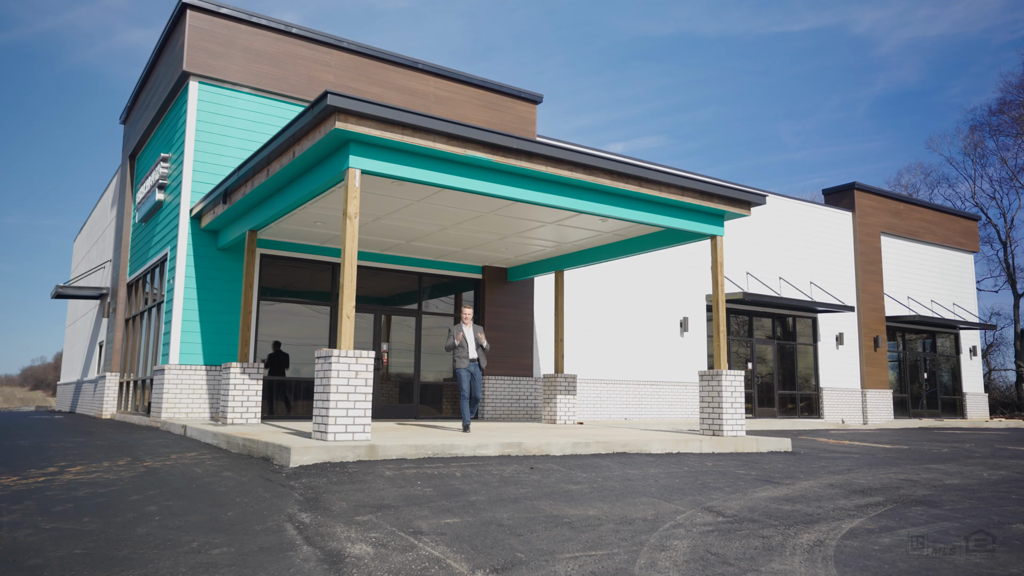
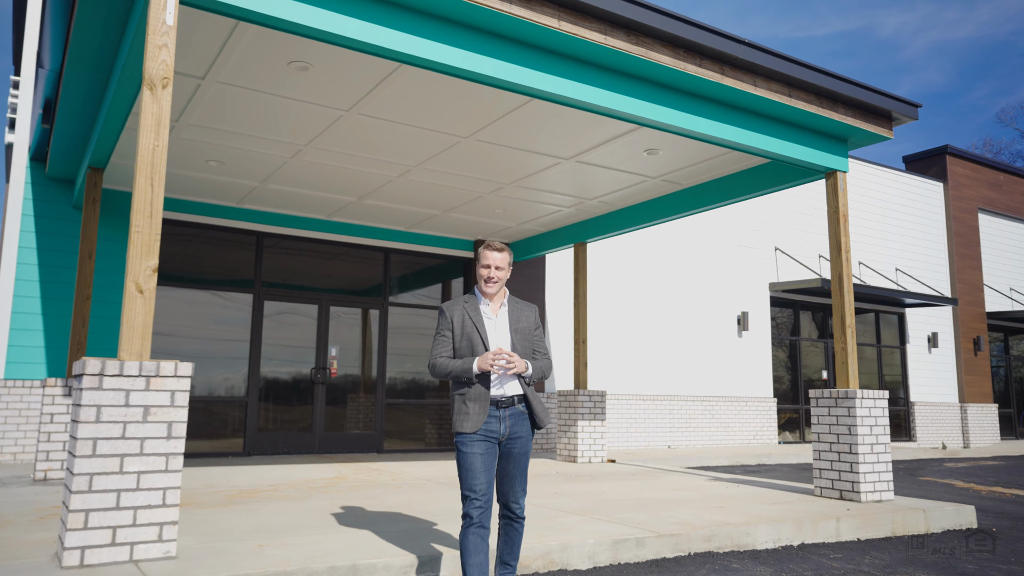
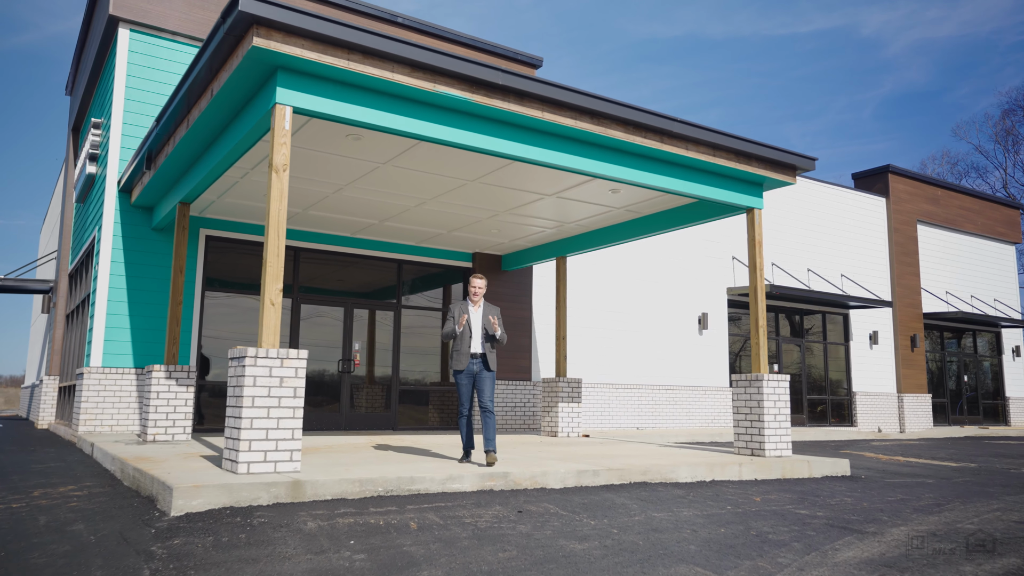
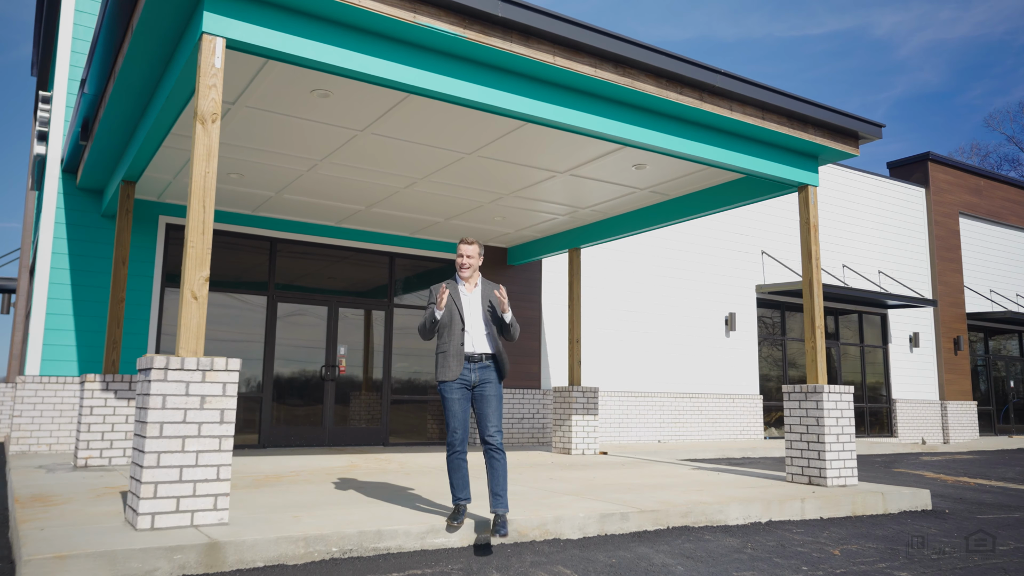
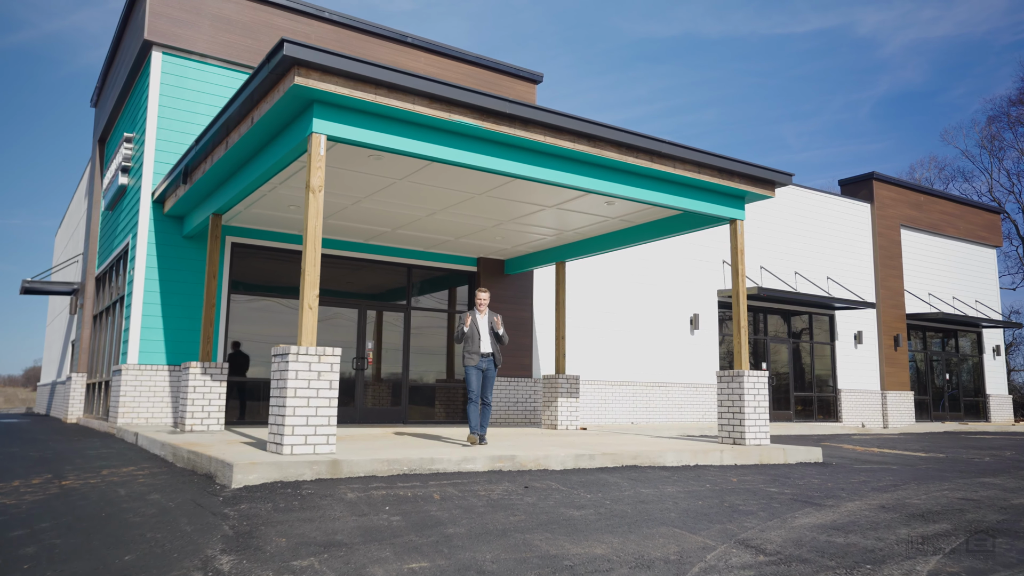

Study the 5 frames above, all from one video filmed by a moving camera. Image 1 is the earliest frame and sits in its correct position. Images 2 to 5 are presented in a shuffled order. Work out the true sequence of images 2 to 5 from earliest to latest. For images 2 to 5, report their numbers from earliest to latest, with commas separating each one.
5, 3, 4, 2
